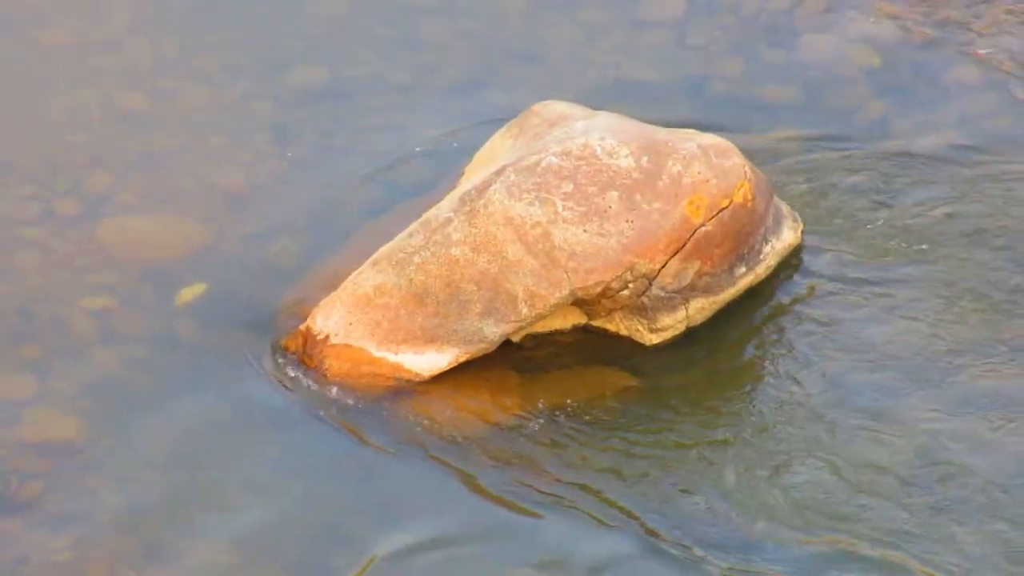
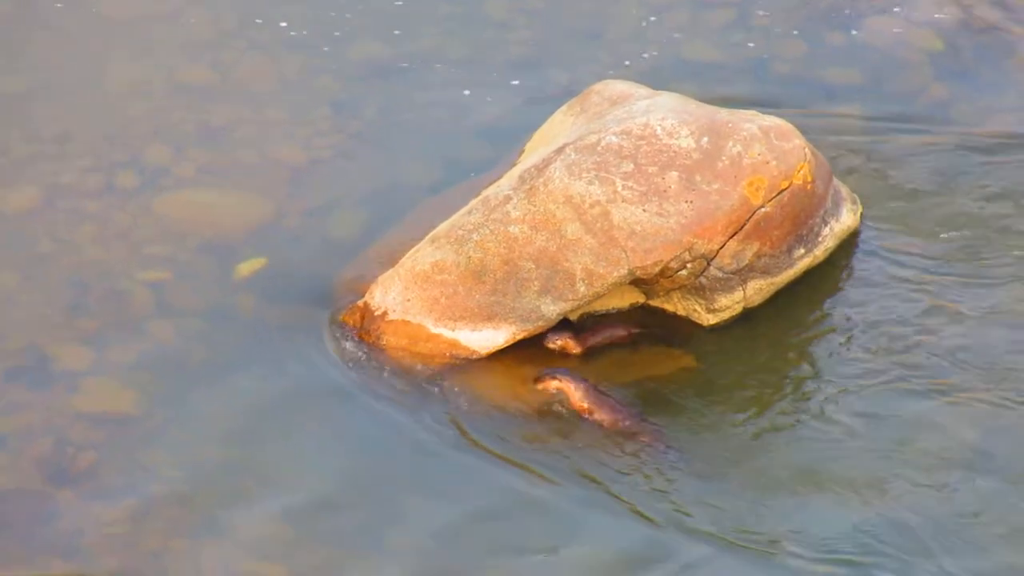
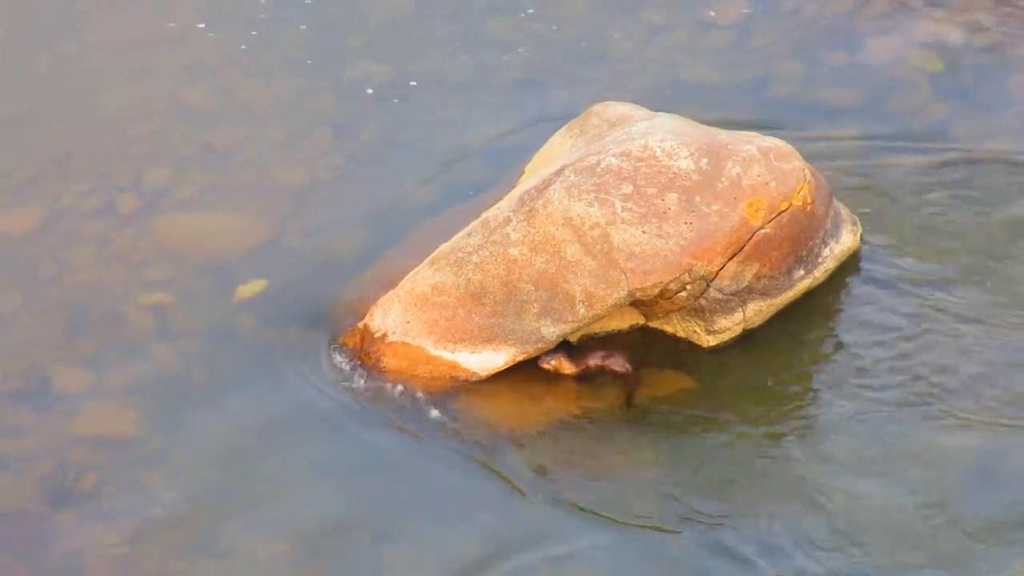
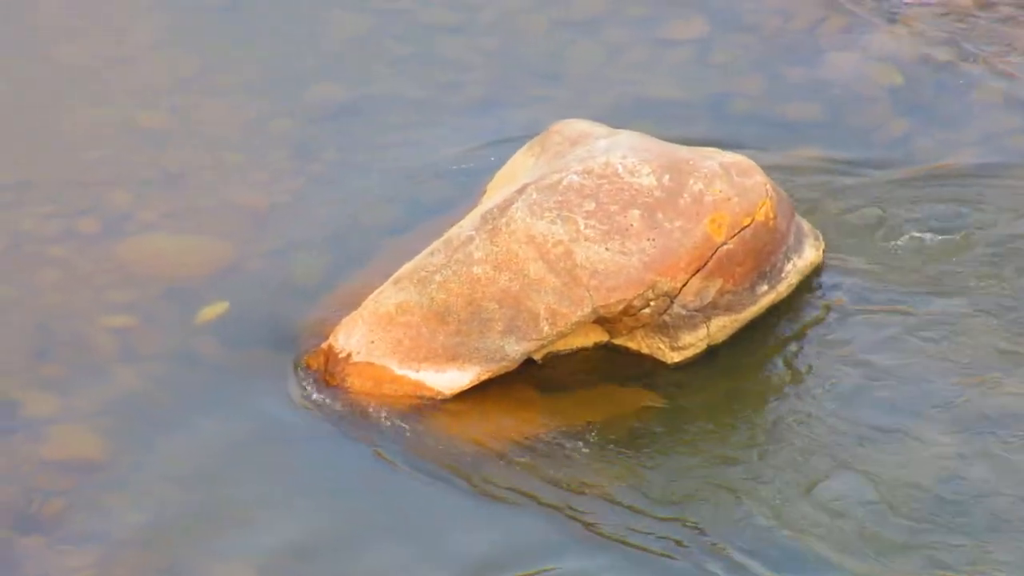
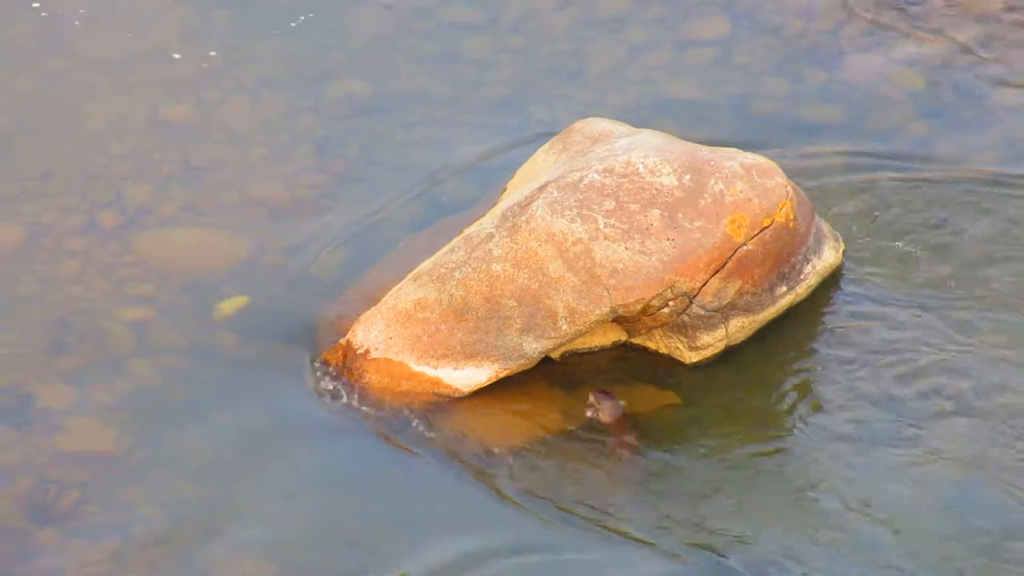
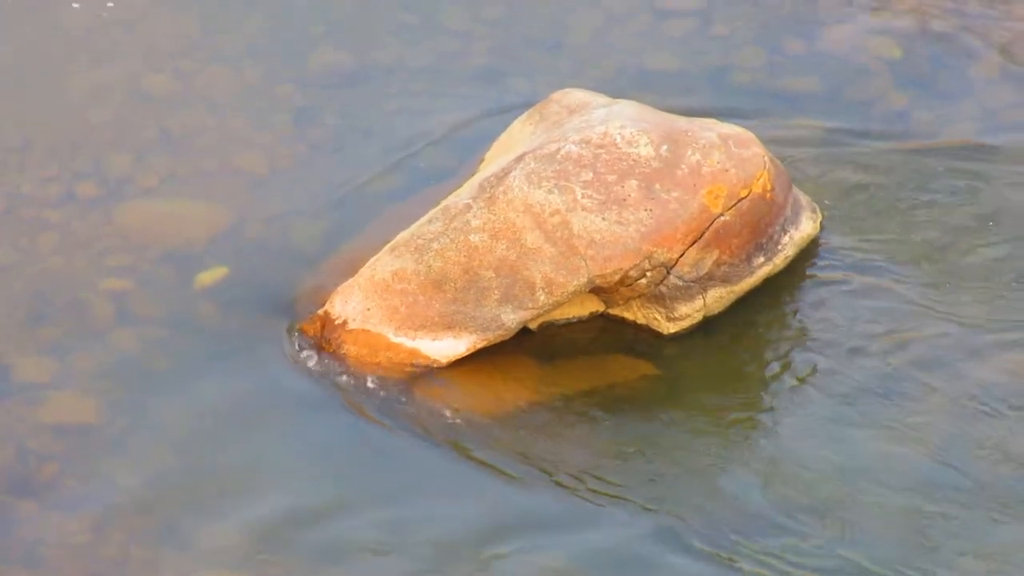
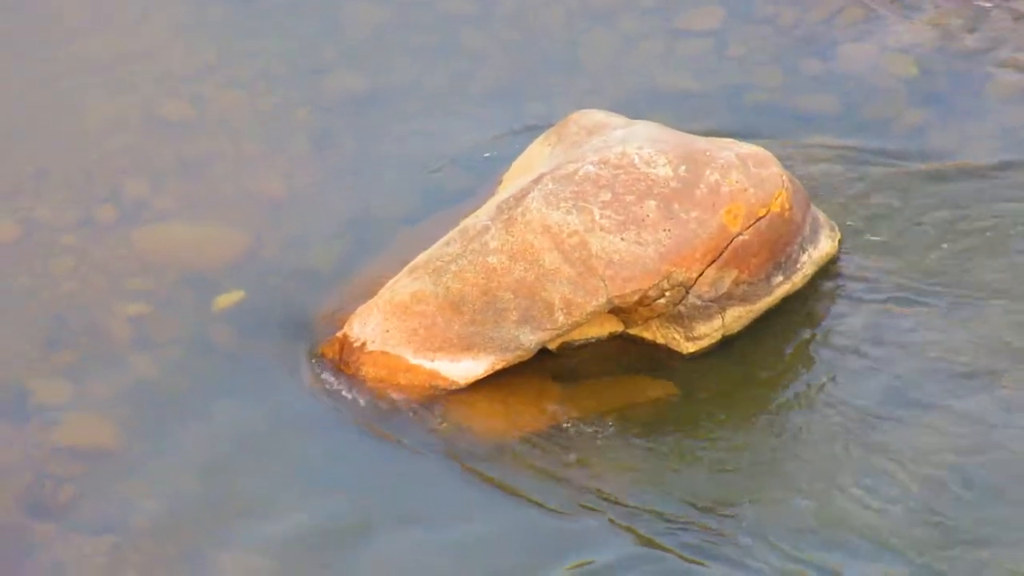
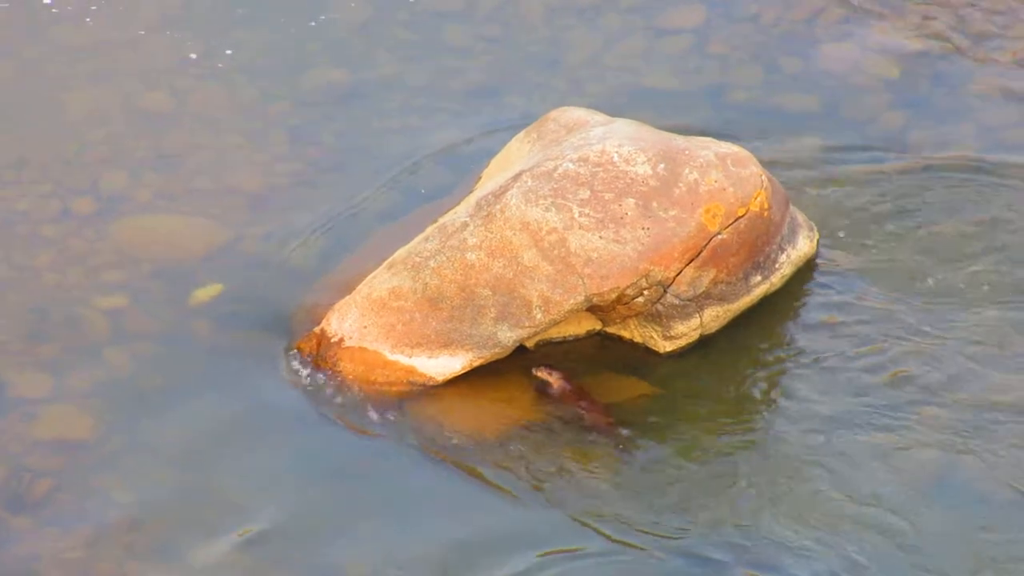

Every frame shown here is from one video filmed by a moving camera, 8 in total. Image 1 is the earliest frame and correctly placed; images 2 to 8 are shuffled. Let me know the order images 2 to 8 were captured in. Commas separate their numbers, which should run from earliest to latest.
4, 7, 6, 5, 8, 3, 2
